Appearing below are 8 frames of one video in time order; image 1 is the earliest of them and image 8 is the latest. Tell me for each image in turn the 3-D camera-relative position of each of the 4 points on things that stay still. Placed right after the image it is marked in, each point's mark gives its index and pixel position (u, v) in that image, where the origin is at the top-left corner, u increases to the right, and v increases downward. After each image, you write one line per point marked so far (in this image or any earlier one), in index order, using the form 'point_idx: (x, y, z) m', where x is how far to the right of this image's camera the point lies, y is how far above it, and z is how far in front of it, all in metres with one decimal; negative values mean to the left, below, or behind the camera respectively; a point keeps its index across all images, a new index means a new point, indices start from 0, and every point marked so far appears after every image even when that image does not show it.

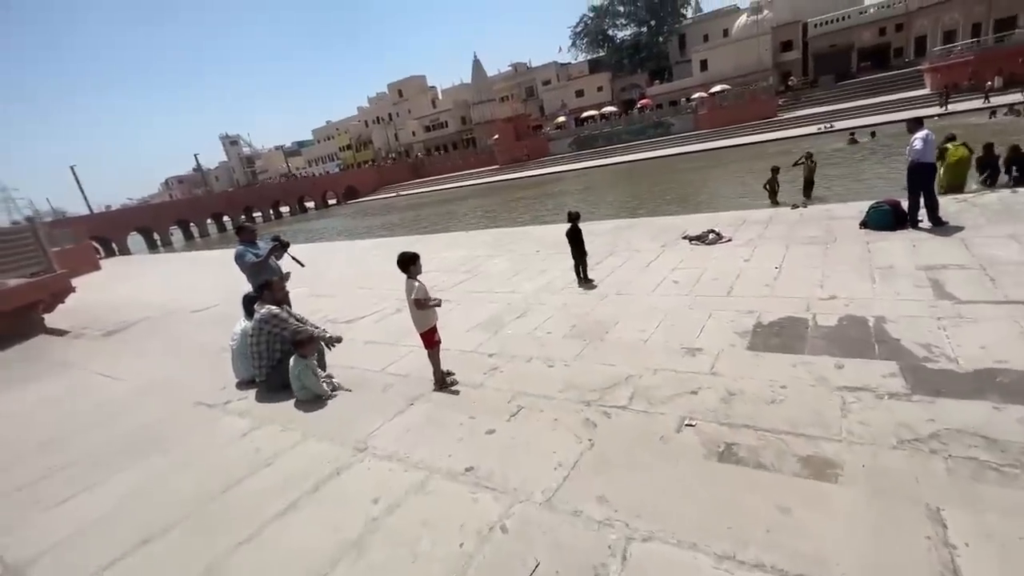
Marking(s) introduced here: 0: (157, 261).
0: (-12.5, +0.9, +16.4) m
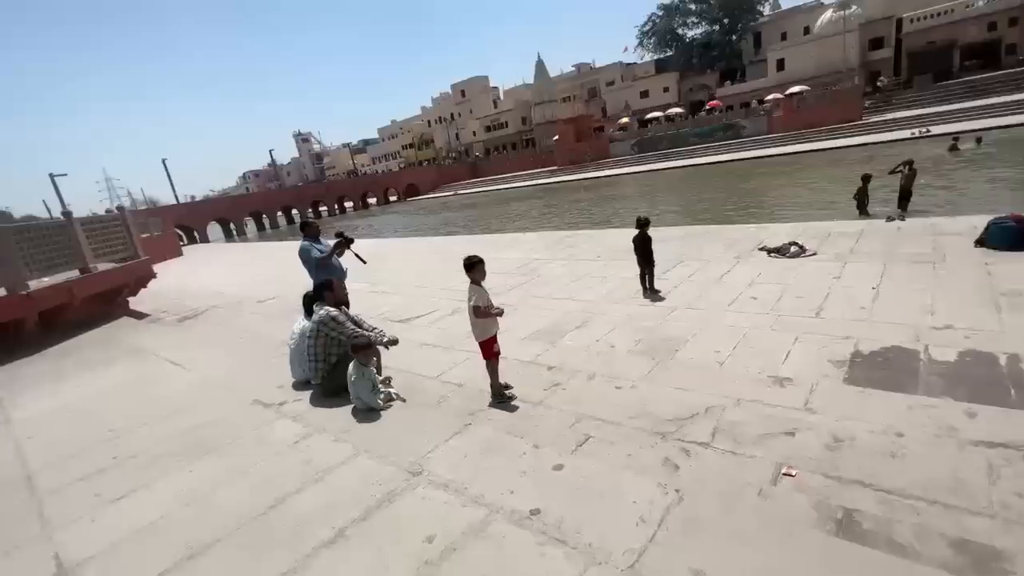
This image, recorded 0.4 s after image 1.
0: (-10.4, +1.4, +17.4) m
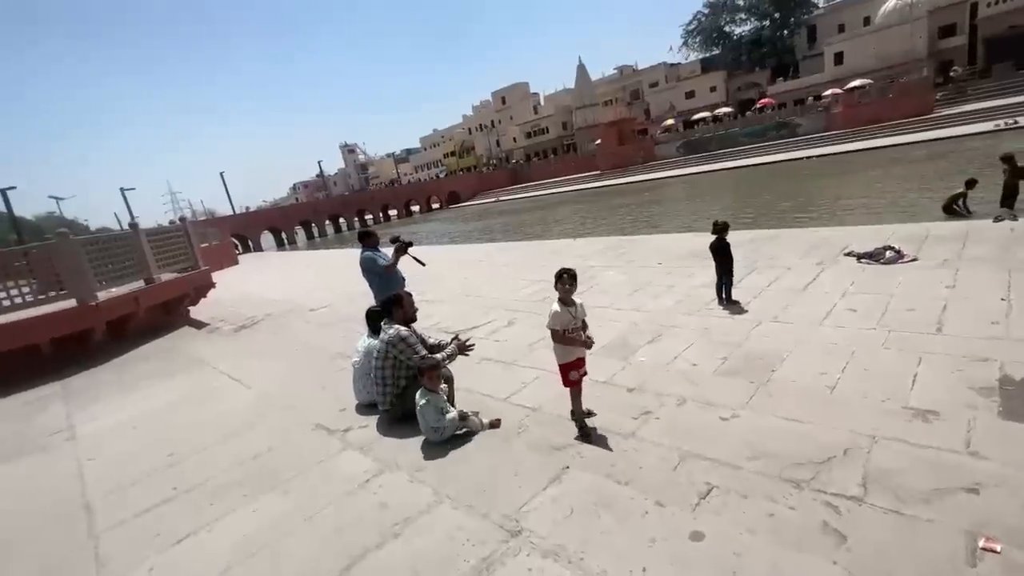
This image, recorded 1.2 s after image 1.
0: (-8.7, +1.1, +17.8) m
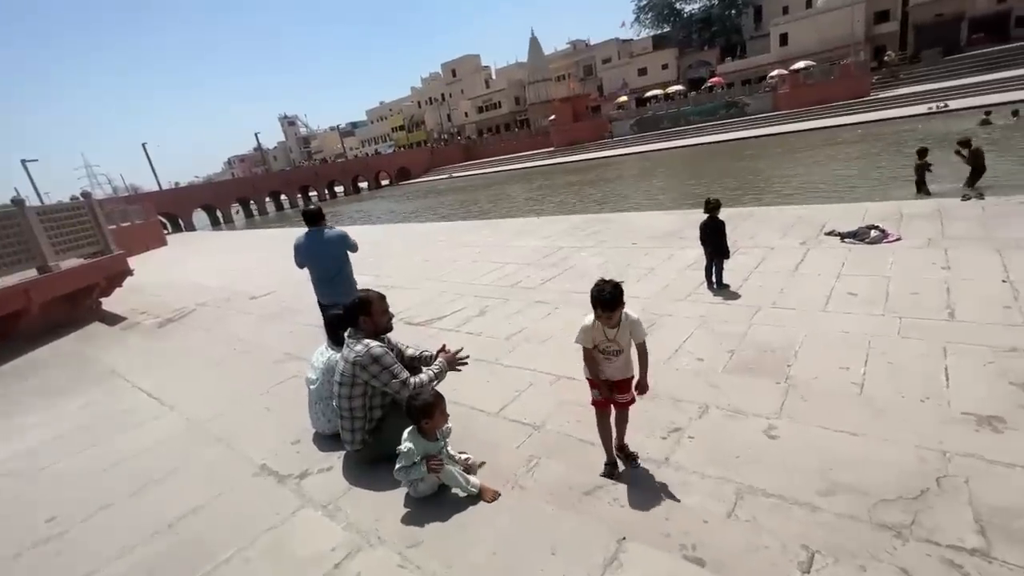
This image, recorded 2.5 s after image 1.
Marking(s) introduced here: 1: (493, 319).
0: (-10.1, +1.6, +16.1) m
1: (-0.2, -0.4, +6.0) m
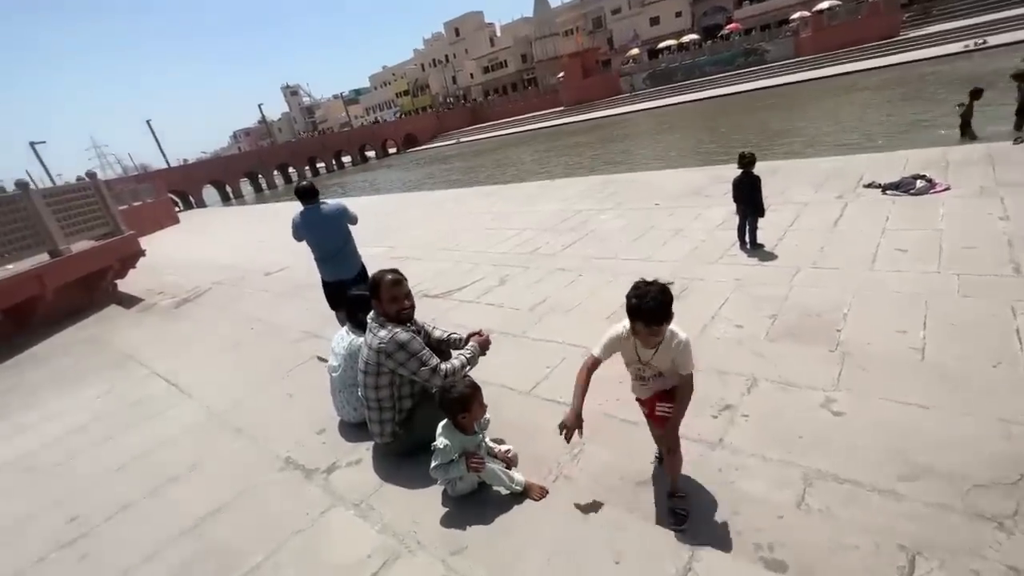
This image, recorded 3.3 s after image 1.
0: (-9.6, +2.4, +15.9) m
1: (0.0, 0.0, +5.8) m
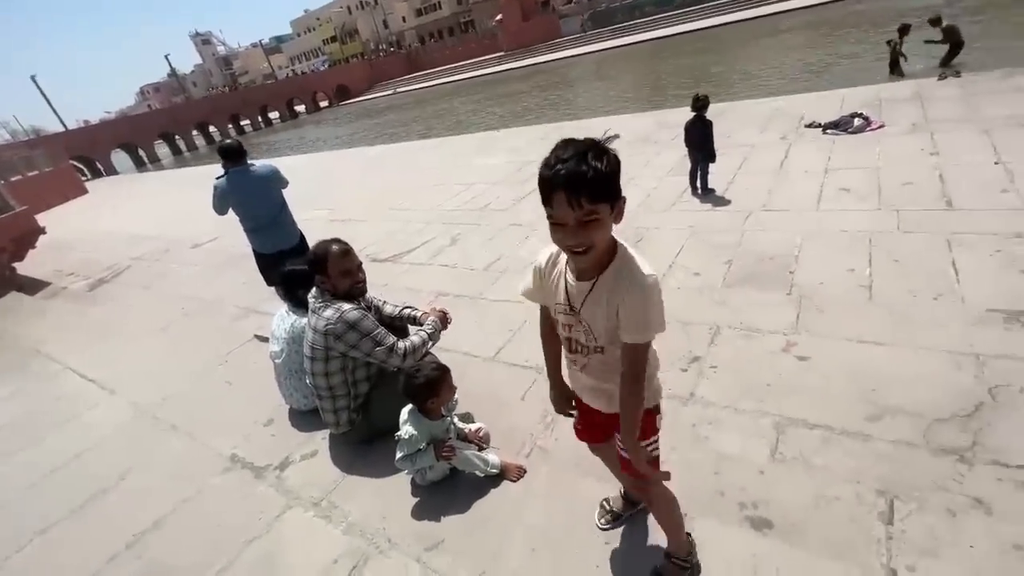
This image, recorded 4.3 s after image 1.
0: (-11.3, +3.2, +14.4) m
1: (-0.5, +0.5, +5.5) m
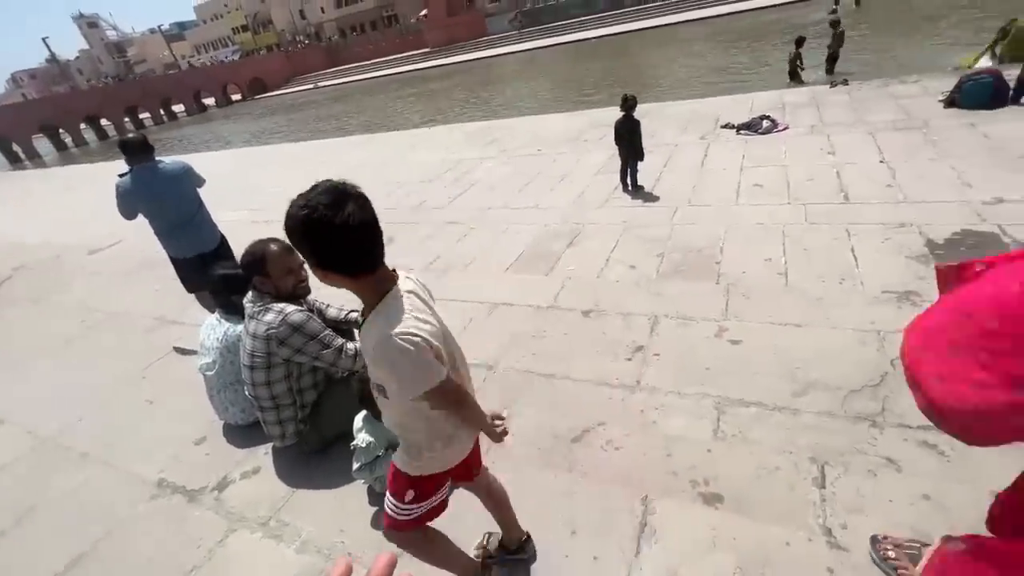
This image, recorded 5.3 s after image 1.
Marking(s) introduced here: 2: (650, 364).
0: (-13.2, +2.8, +12.7) m
1: (-1.2, +0.5, +5.4) m
2: (+0.7, -0.4, +2.6) m
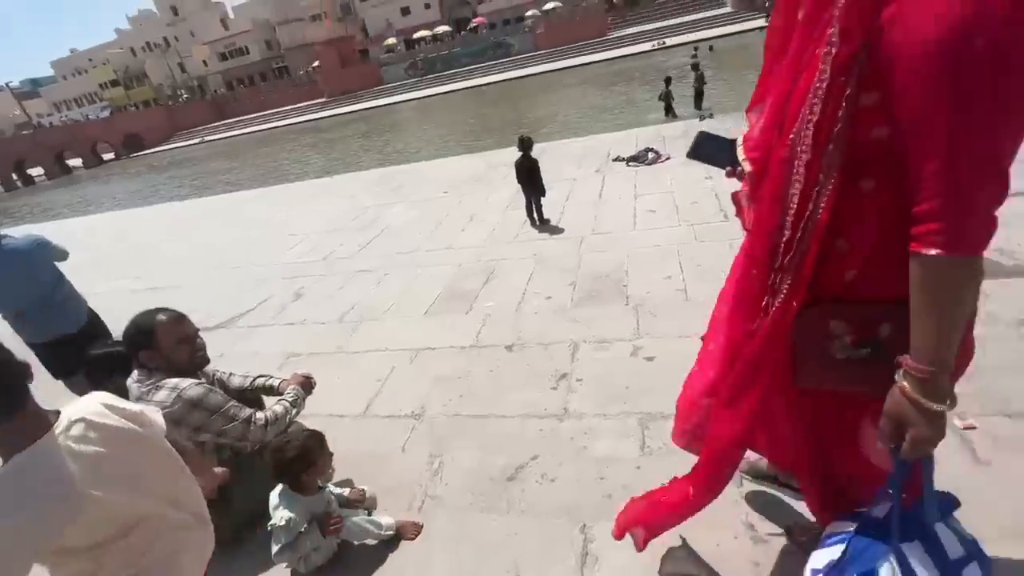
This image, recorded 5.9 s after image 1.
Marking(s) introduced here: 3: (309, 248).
0: (-15.3, +0.4, +10.4) m
1: (-2.1, -0.2, +5.2) m
2: (+0.3, -0.6, +2.6) m
3: (-3.0, +0.6, +6.9) m
